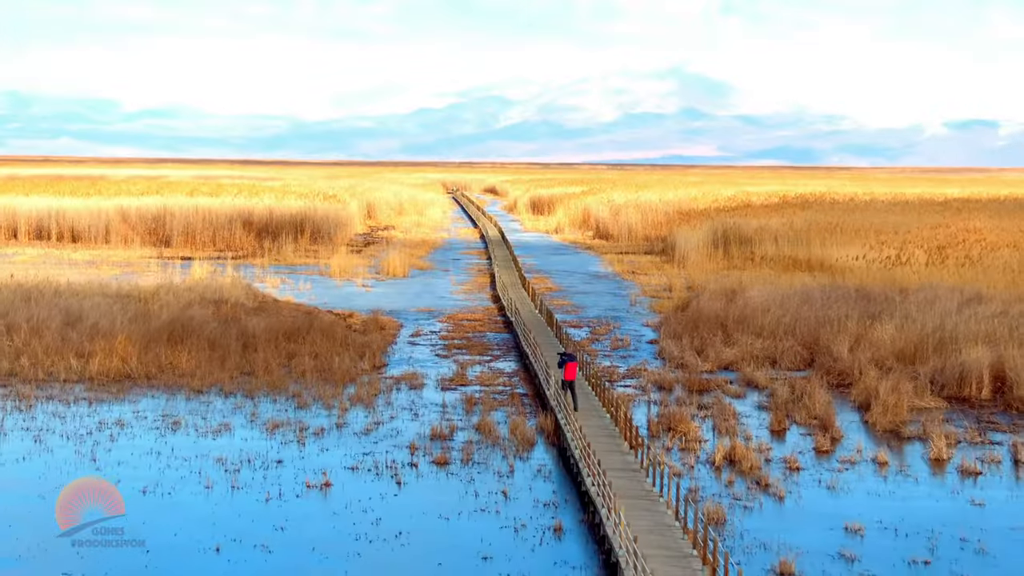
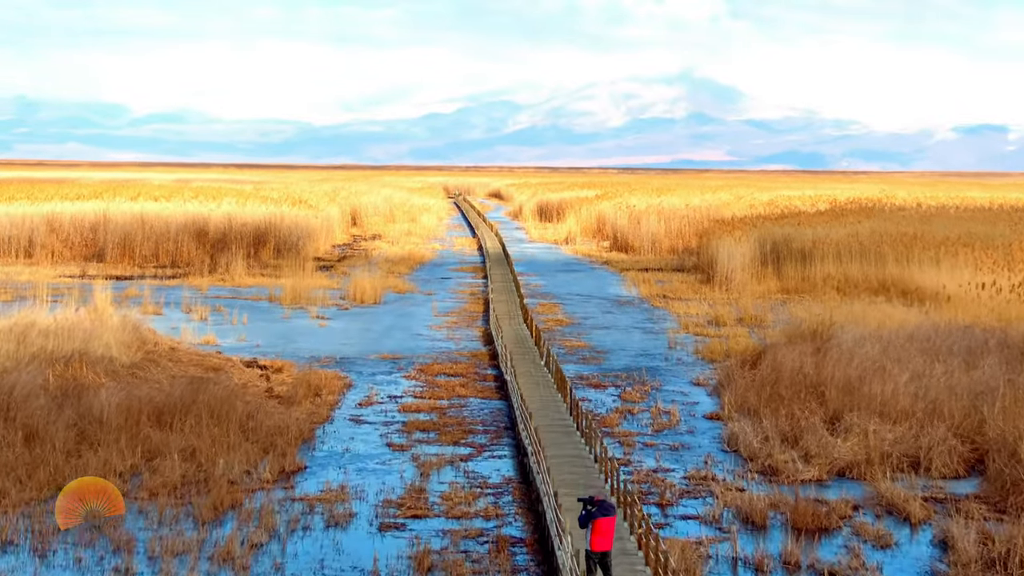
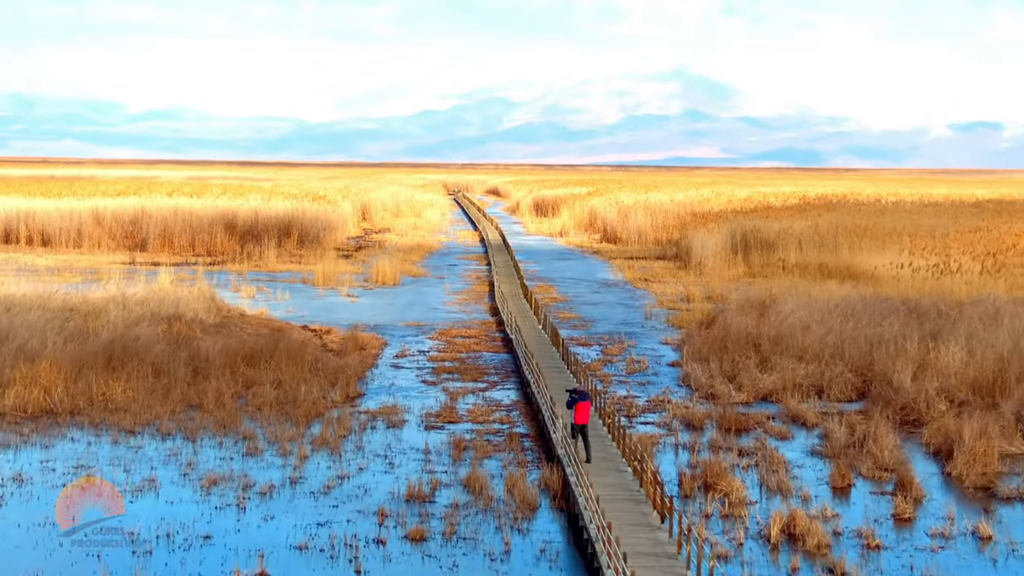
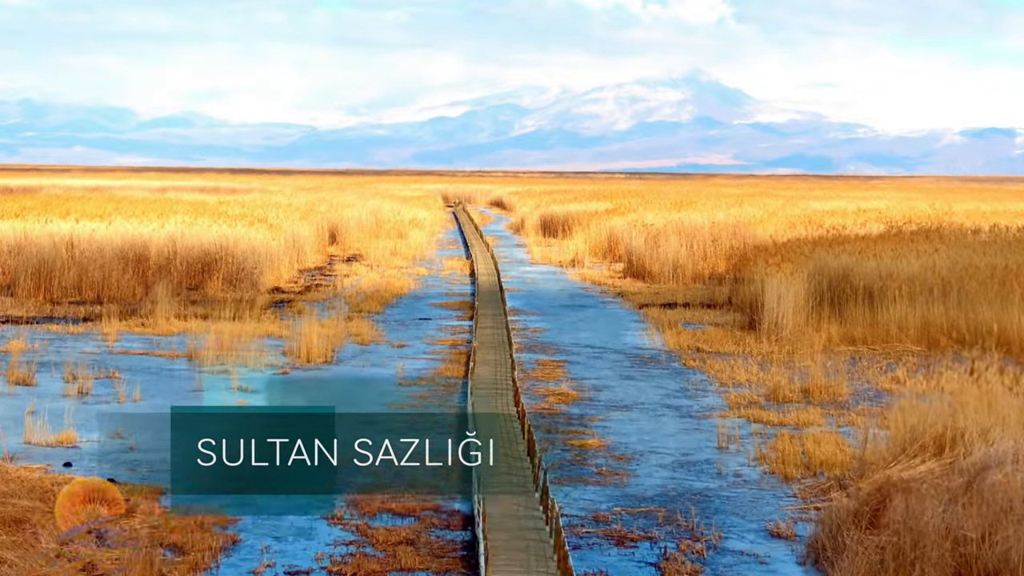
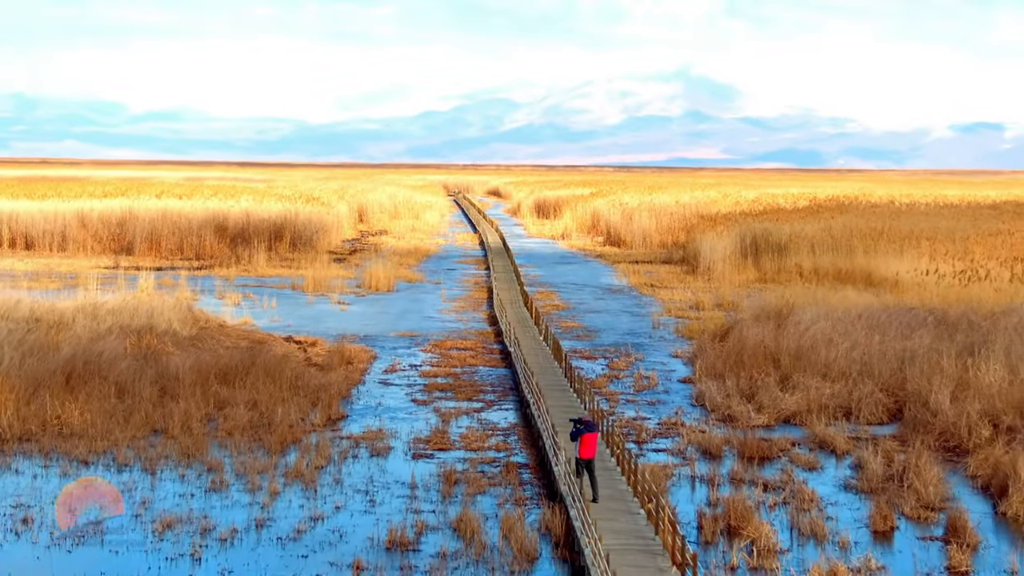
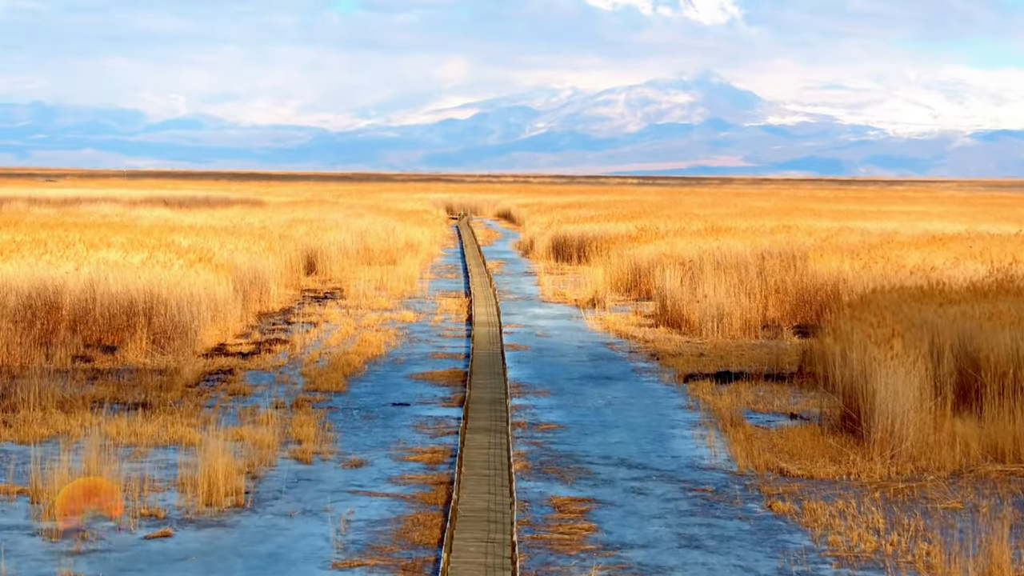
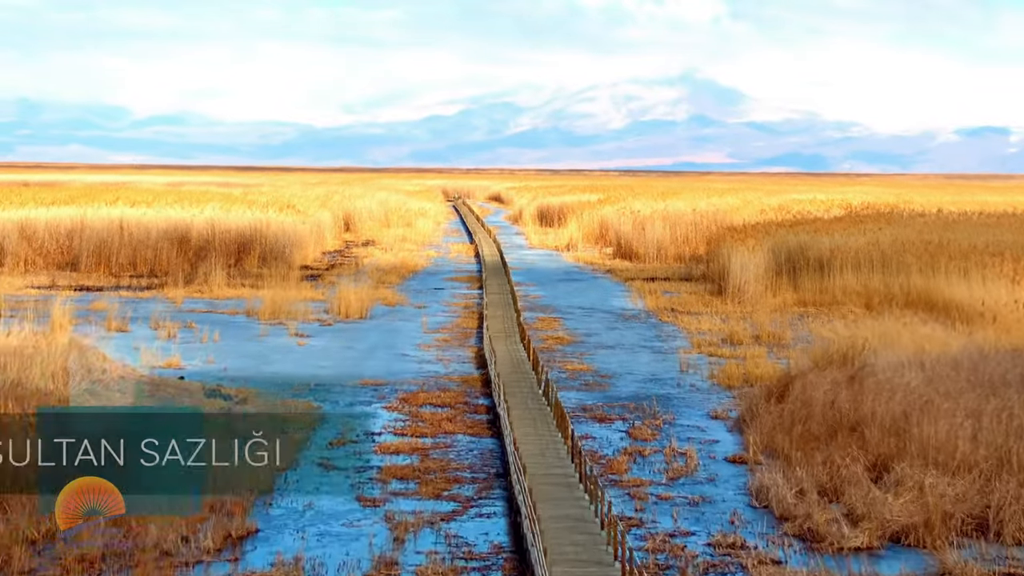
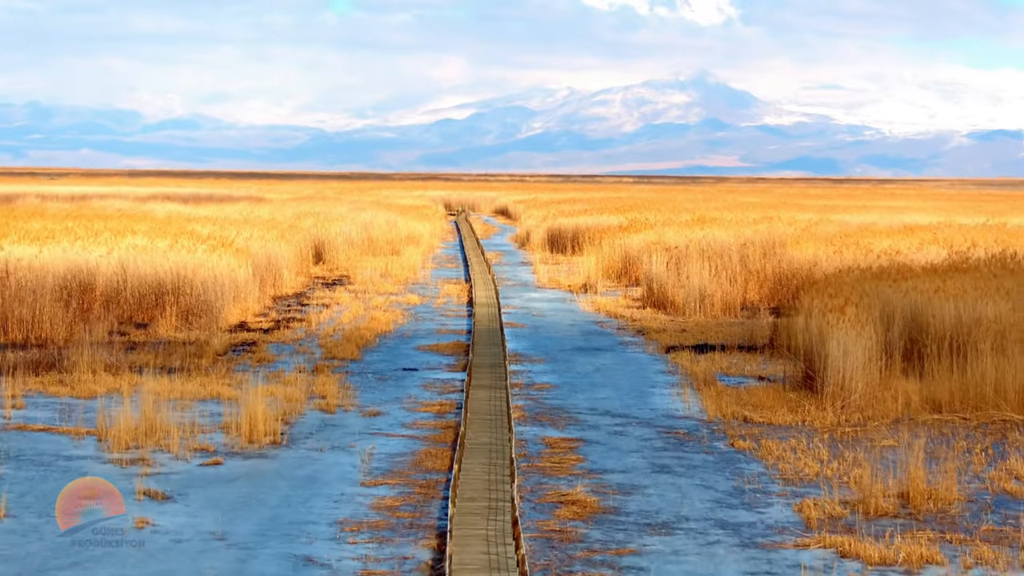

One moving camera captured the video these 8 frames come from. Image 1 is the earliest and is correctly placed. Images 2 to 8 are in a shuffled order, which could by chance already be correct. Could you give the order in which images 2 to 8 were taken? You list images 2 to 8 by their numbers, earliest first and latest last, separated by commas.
3, 5, 2, 7, 4, 8, 6
